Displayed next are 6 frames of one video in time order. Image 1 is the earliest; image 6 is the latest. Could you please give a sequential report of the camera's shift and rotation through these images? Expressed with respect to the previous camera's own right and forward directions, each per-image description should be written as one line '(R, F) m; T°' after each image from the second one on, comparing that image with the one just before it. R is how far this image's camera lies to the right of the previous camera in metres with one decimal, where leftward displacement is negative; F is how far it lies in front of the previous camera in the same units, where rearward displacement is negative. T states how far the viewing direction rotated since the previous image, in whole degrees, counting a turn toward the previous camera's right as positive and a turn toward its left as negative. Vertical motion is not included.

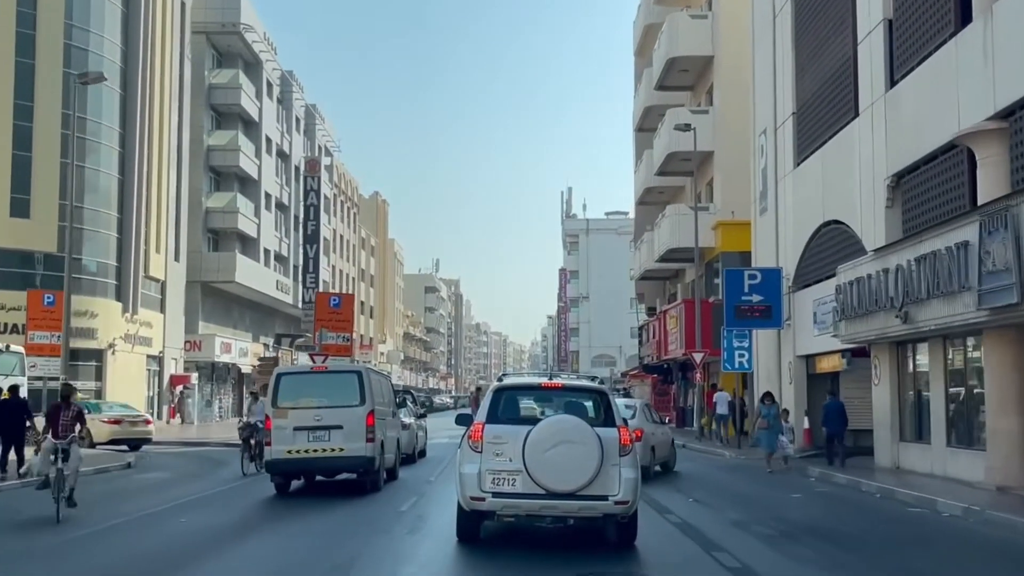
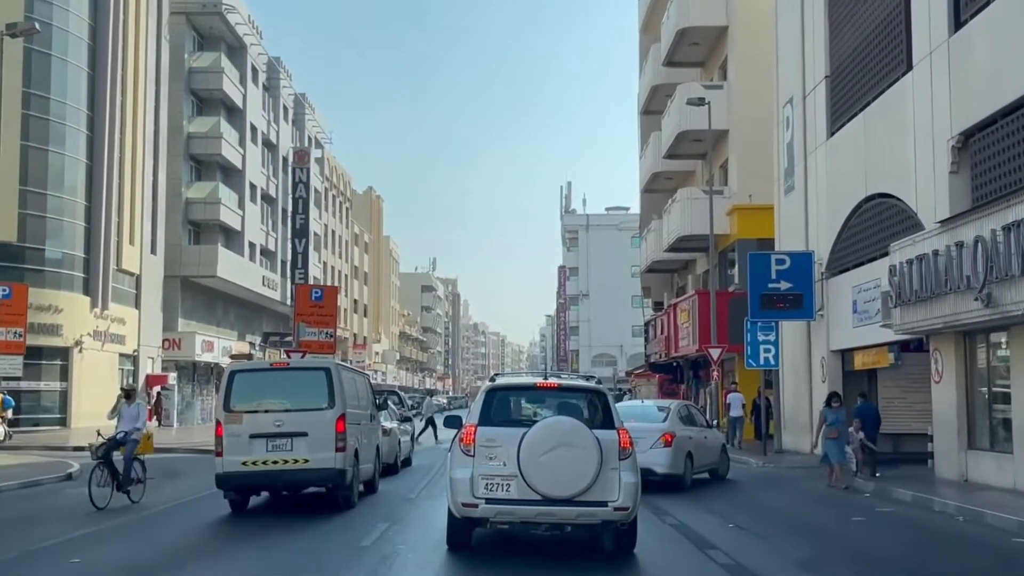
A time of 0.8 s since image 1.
(0.0, +3.4) m; 0°
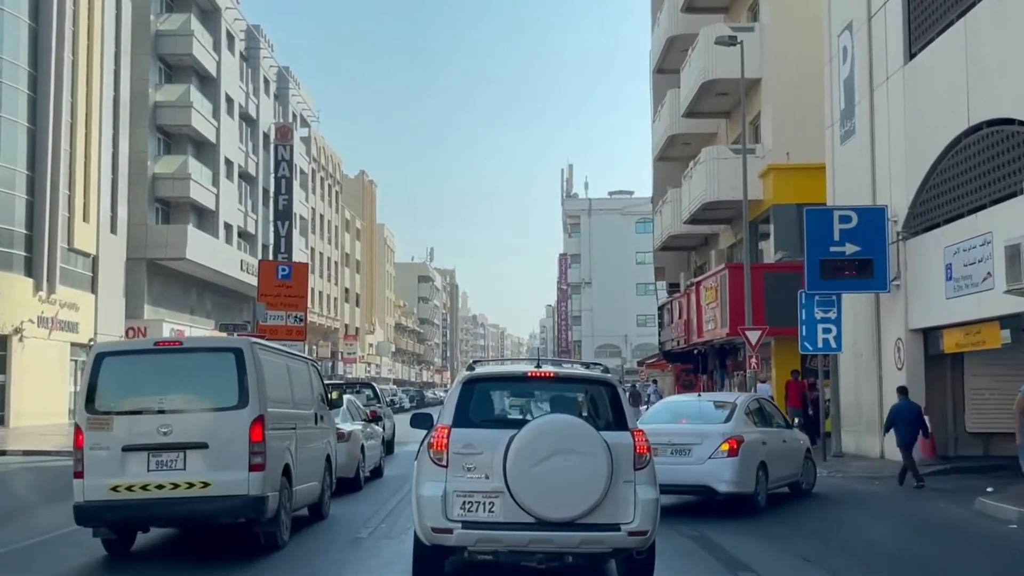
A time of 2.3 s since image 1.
(0.0, +5.3) m; 0°
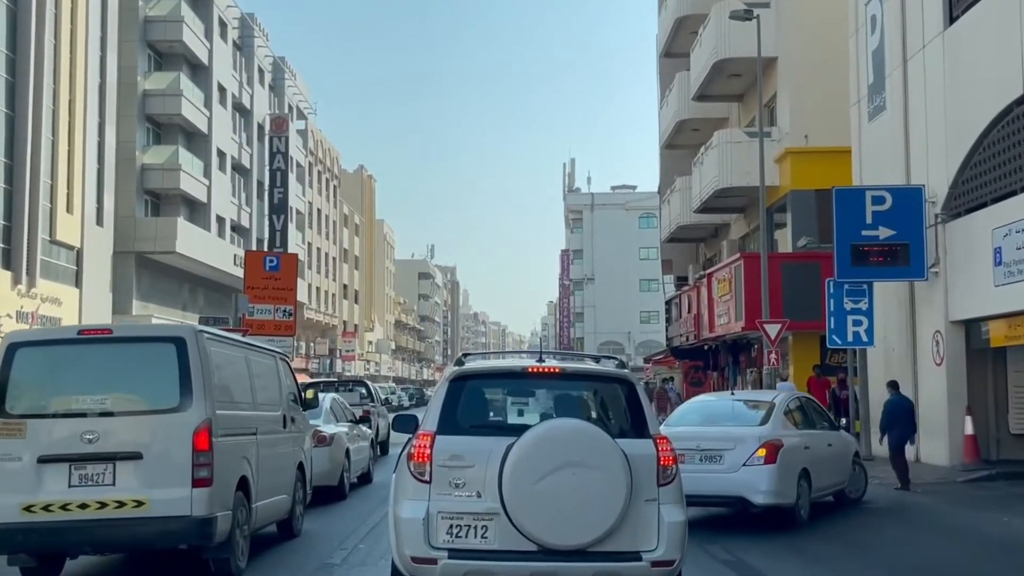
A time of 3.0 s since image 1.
(0.0, +1.9) m; 0°
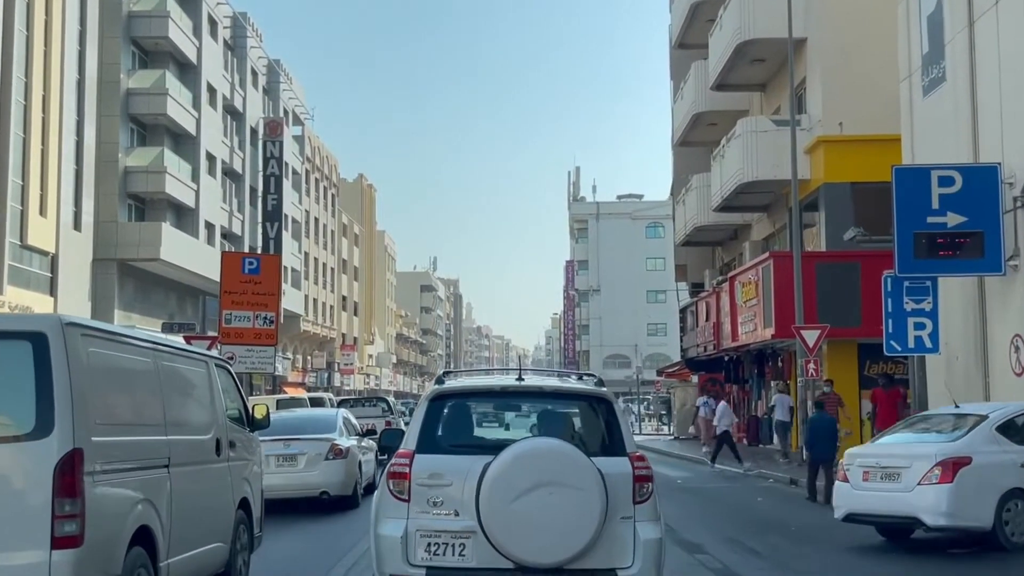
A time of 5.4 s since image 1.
(0.0, +2.9) m; 0°
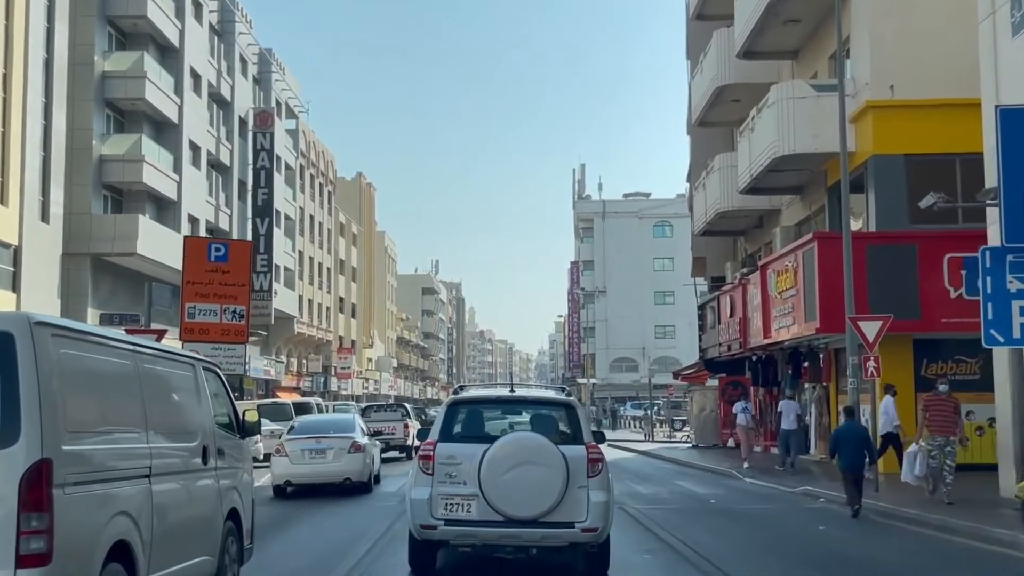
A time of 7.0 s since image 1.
(0.0, +3.5) m; 0°
